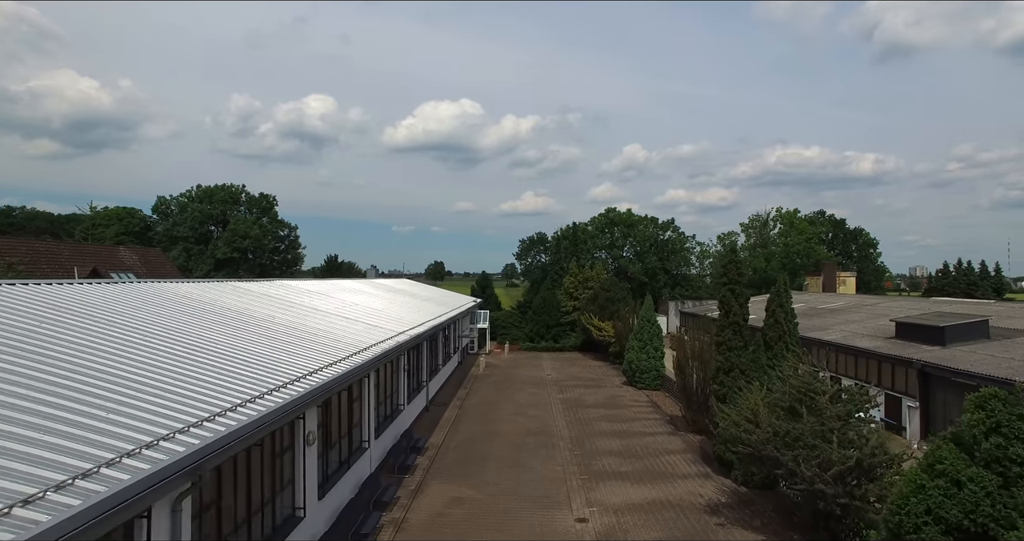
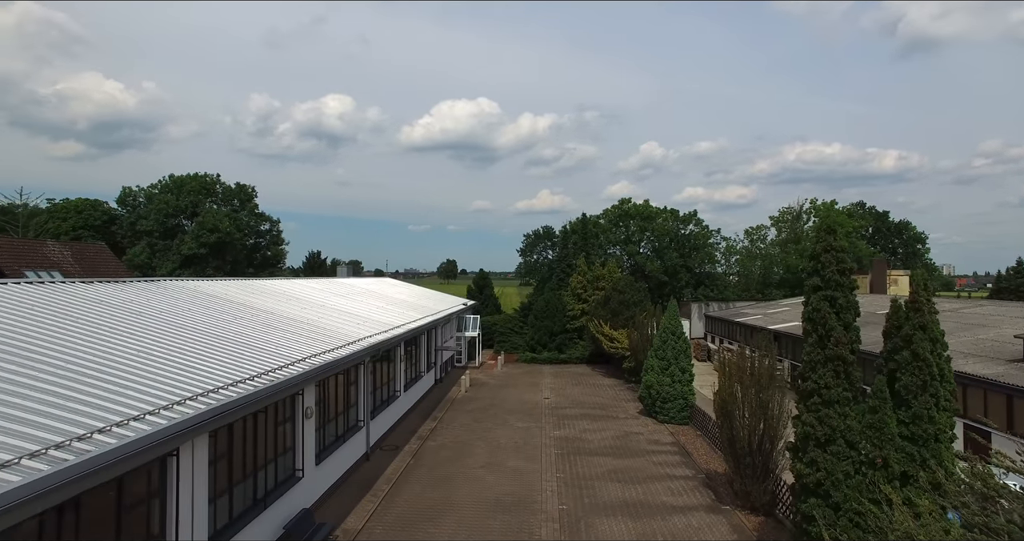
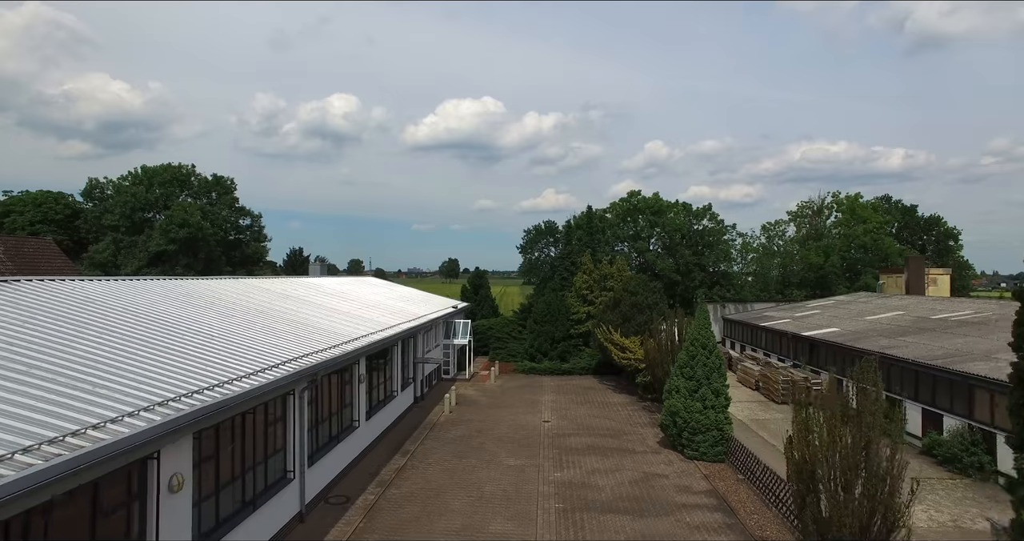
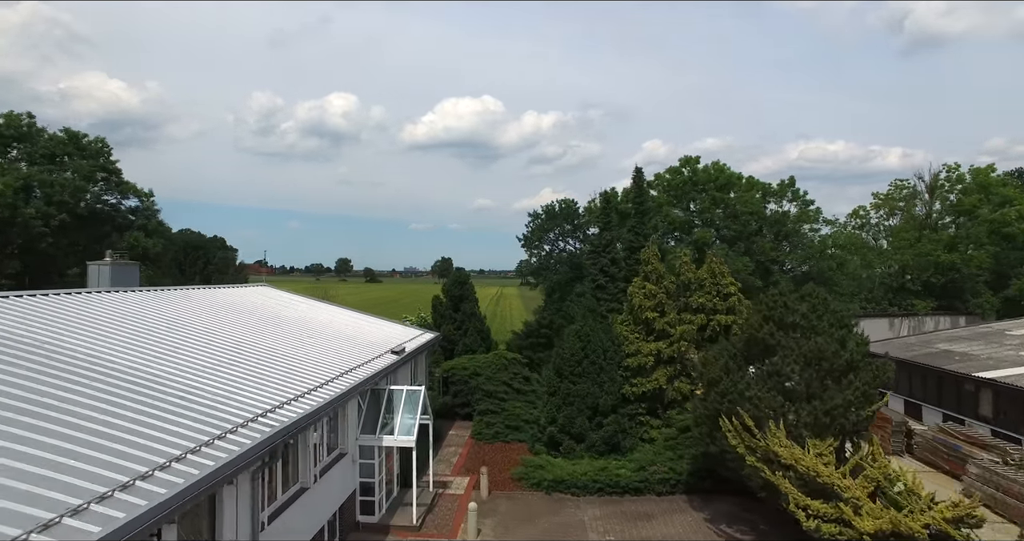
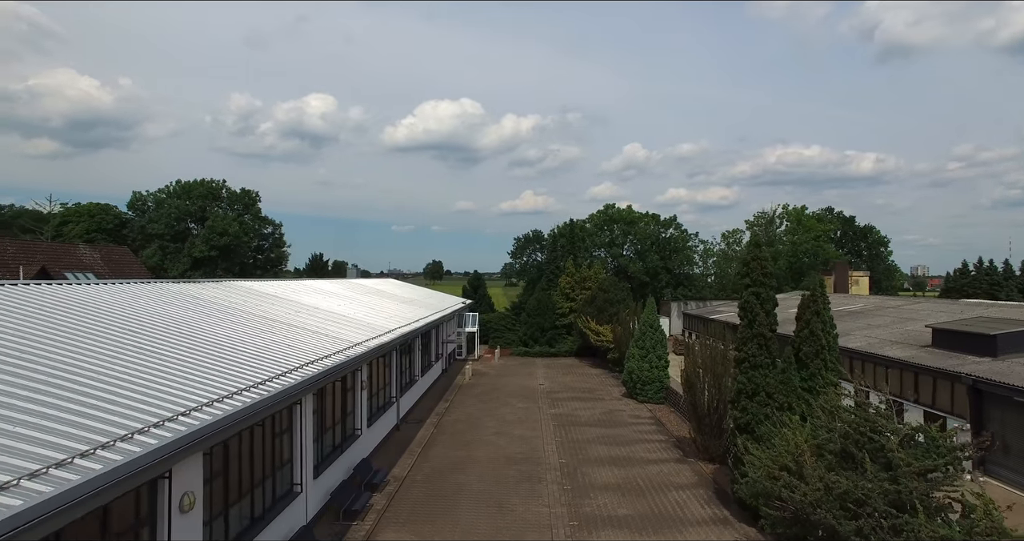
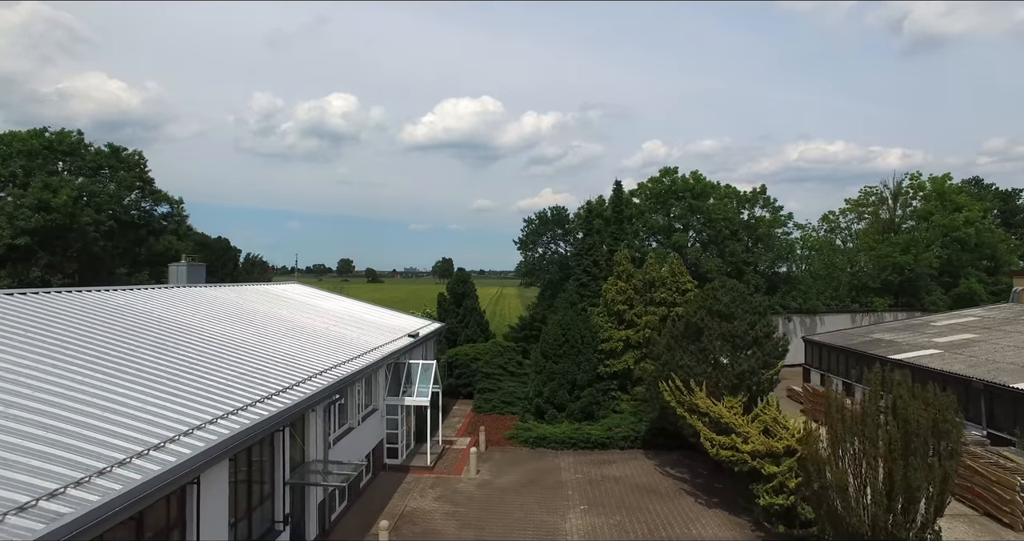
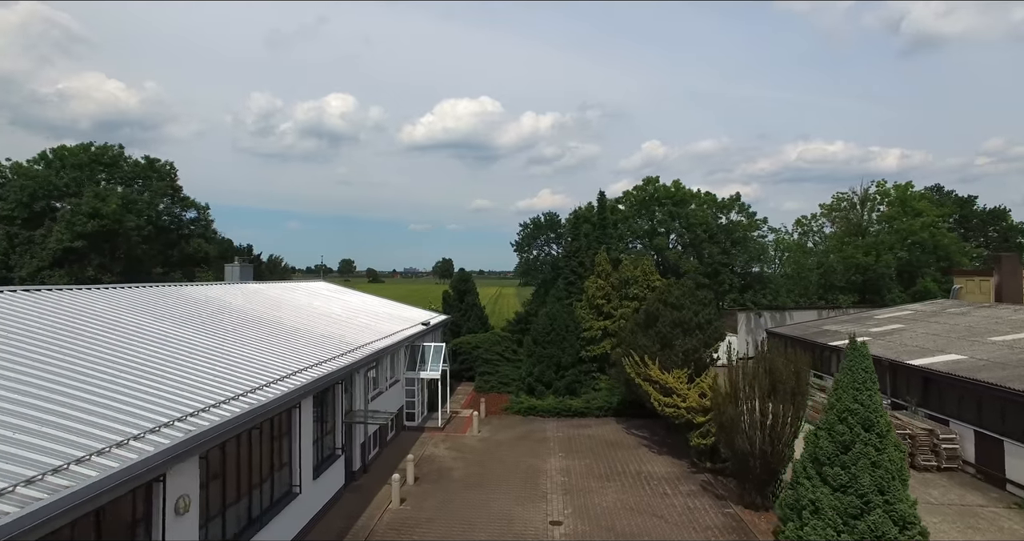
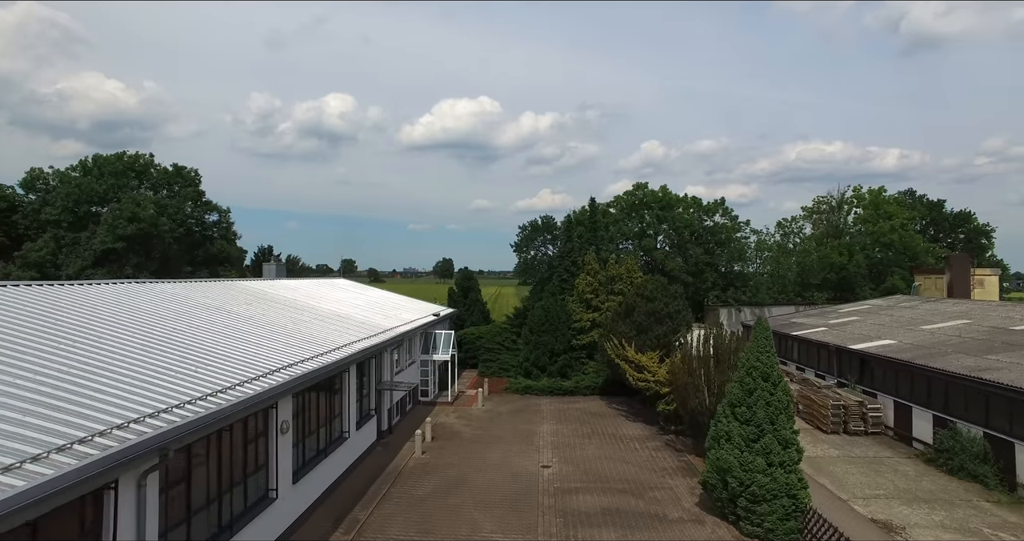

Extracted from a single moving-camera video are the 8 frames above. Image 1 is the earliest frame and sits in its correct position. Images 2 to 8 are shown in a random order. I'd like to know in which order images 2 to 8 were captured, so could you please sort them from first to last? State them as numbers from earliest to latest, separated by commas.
5, 2, 3, 8, 7, 6, 4
